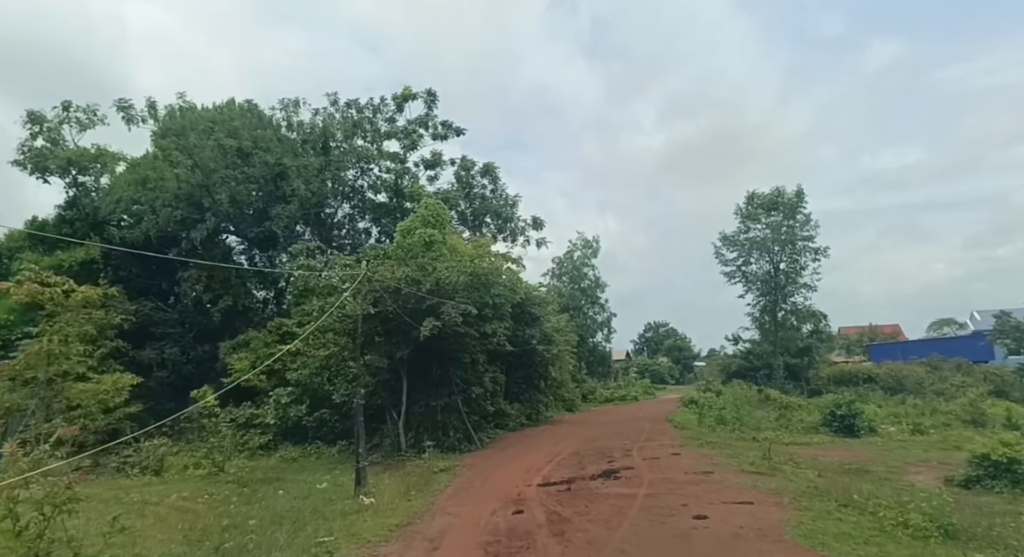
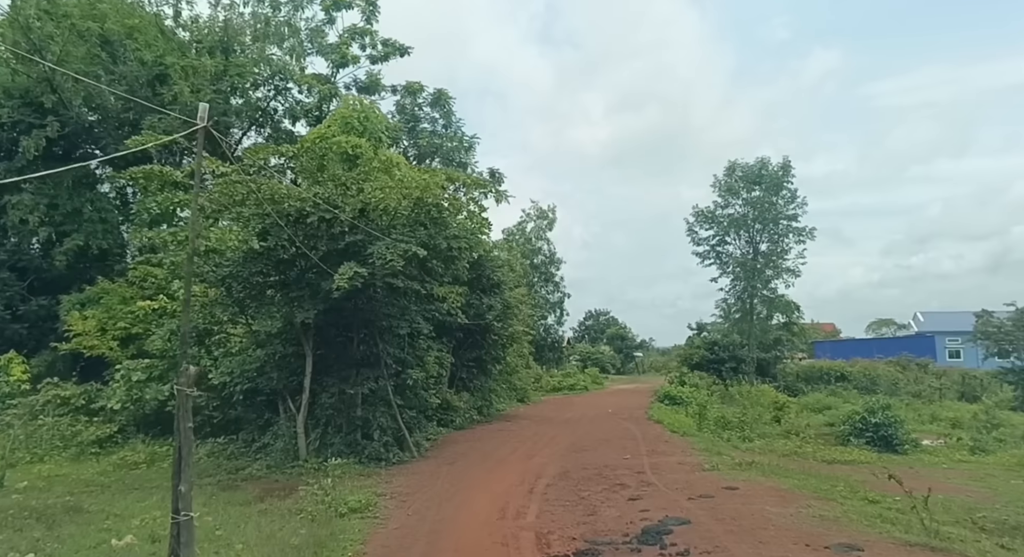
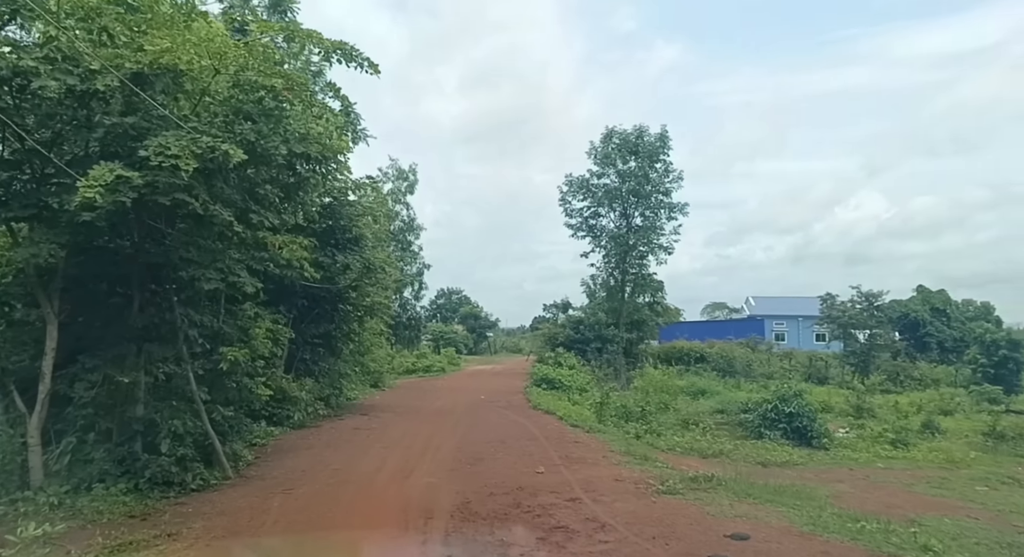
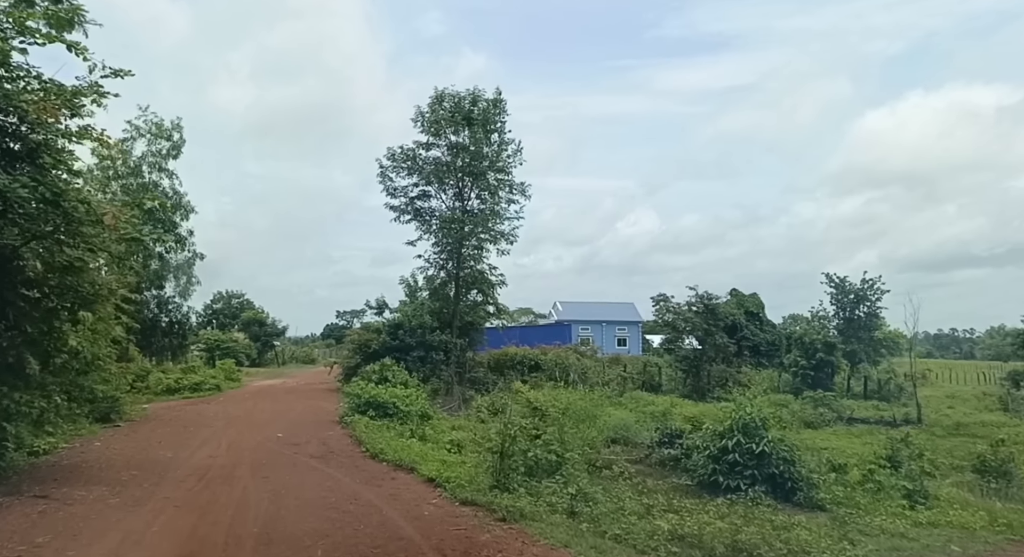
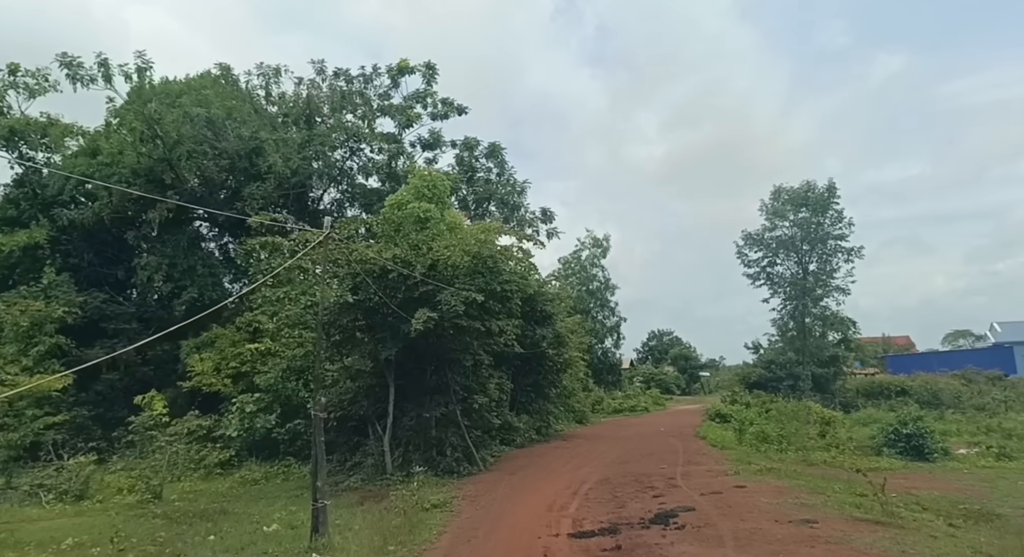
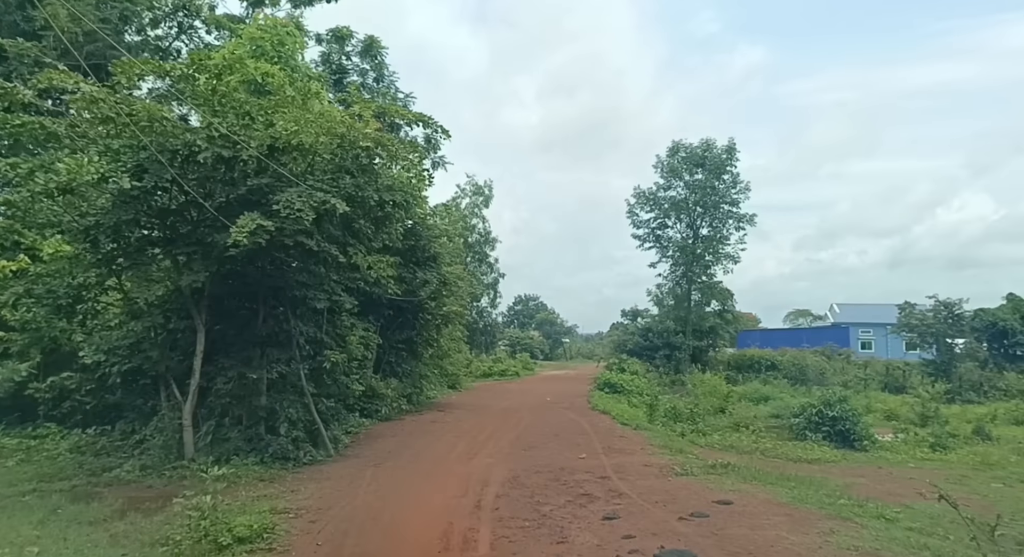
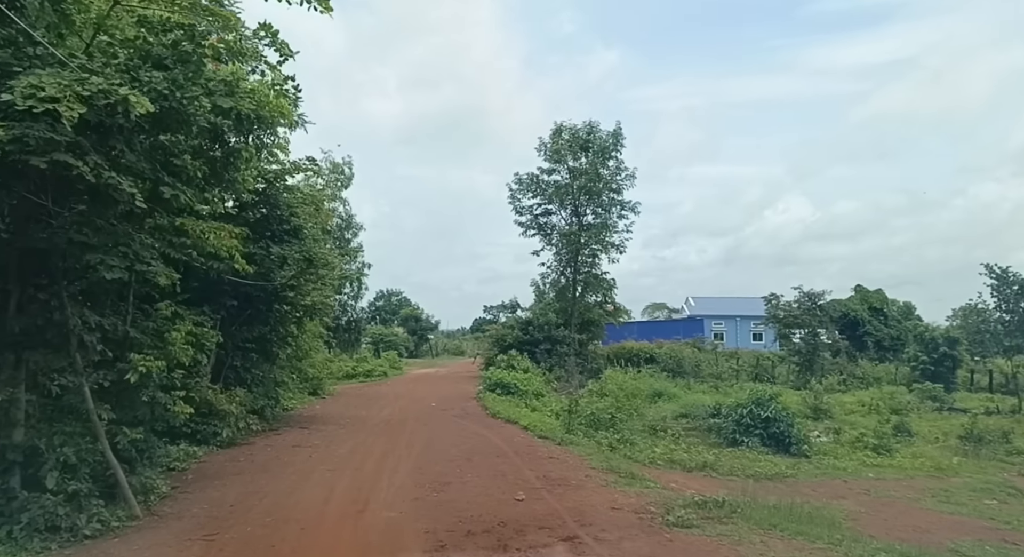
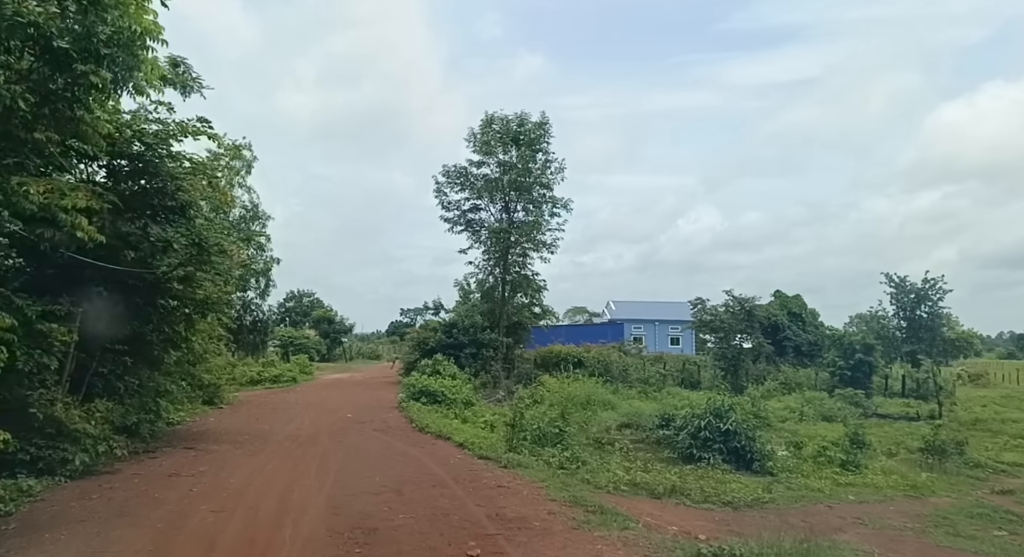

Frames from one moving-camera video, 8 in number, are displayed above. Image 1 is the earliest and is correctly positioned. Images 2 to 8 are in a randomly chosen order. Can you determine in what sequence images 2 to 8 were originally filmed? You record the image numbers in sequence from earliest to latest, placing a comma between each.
5, 2, 6, 3, 7, 8, 4
